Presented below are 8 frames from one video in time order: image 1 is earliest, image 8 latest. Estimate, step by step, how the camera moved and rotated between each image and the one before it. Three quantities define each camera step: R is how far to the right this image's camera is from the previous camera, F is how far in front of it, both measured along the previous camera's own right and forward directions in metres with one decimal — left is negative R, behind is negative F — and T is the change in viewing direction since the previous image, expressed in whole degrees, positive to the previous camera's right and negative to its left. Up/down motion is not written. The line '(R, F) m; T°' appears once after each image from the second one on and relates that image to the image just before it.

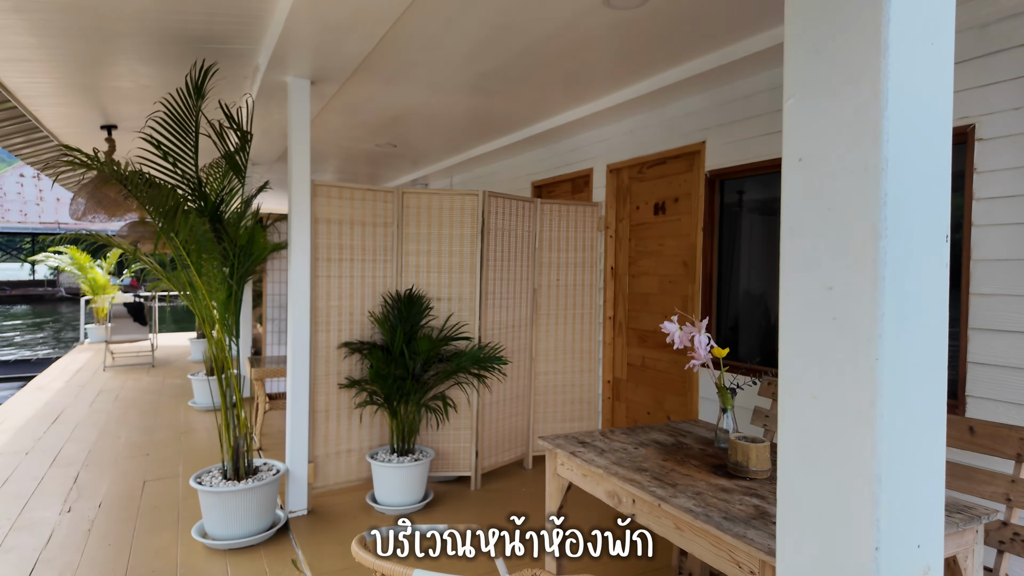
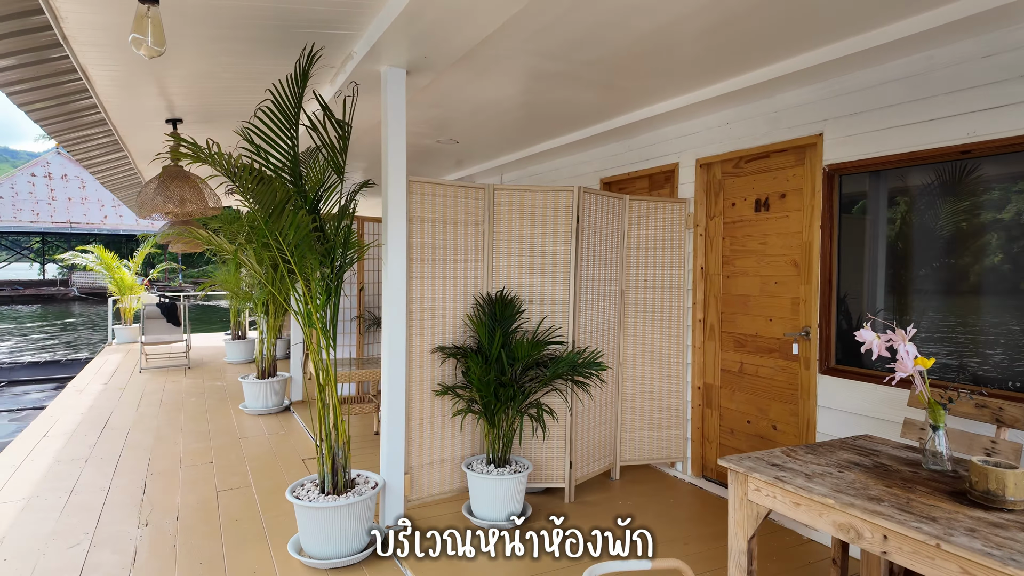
(-0.5, +0.2) m; 0°
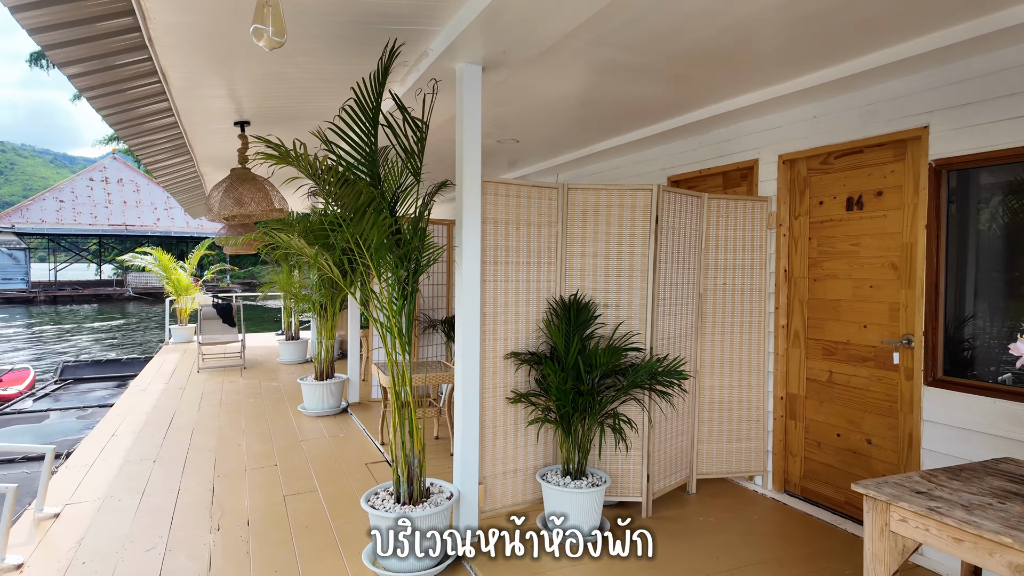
(-0.2, +0.1) m; -3°
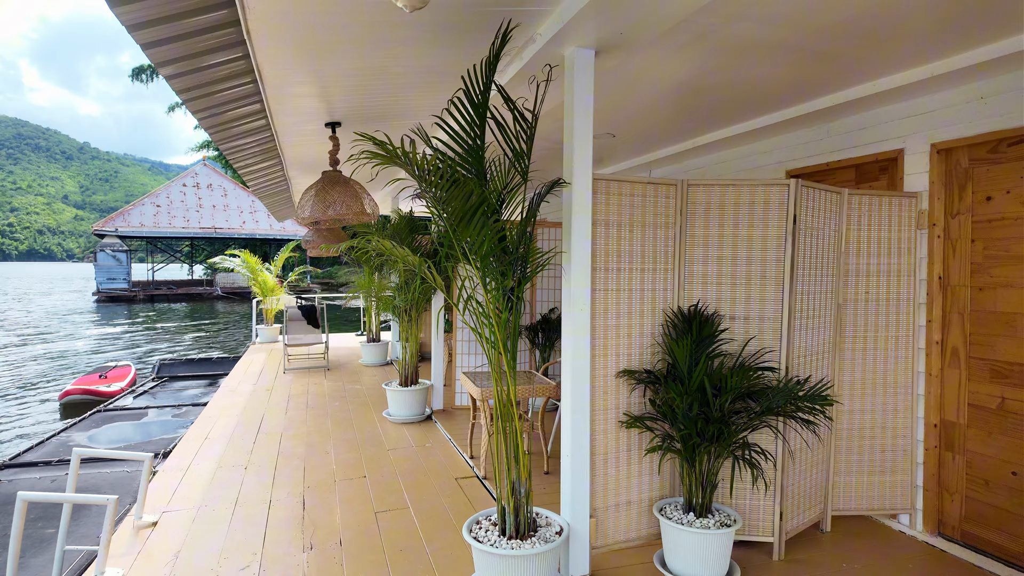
(-0.2, +0.3) m; -6°
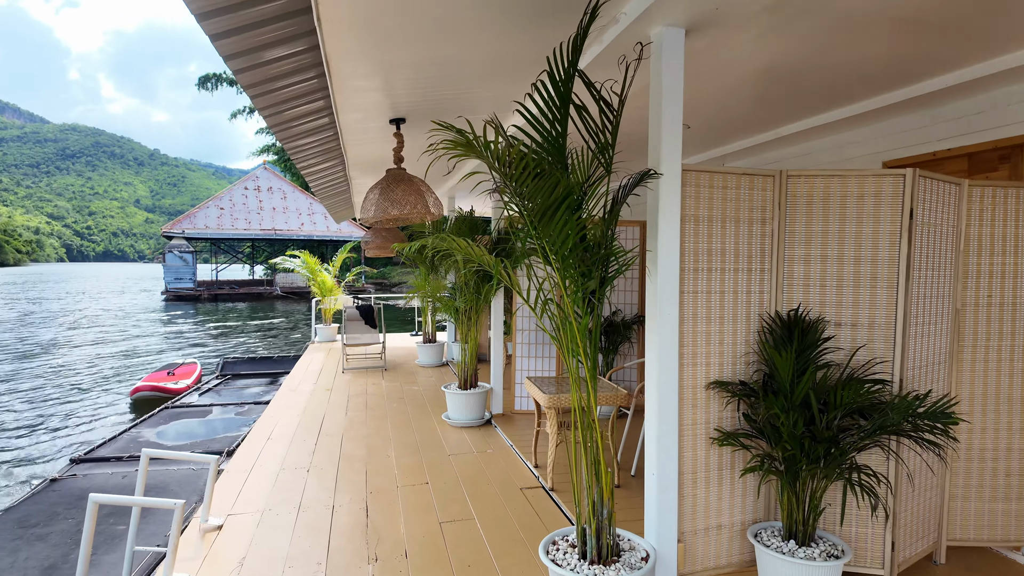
(-0.1, +0.2) m; -5°
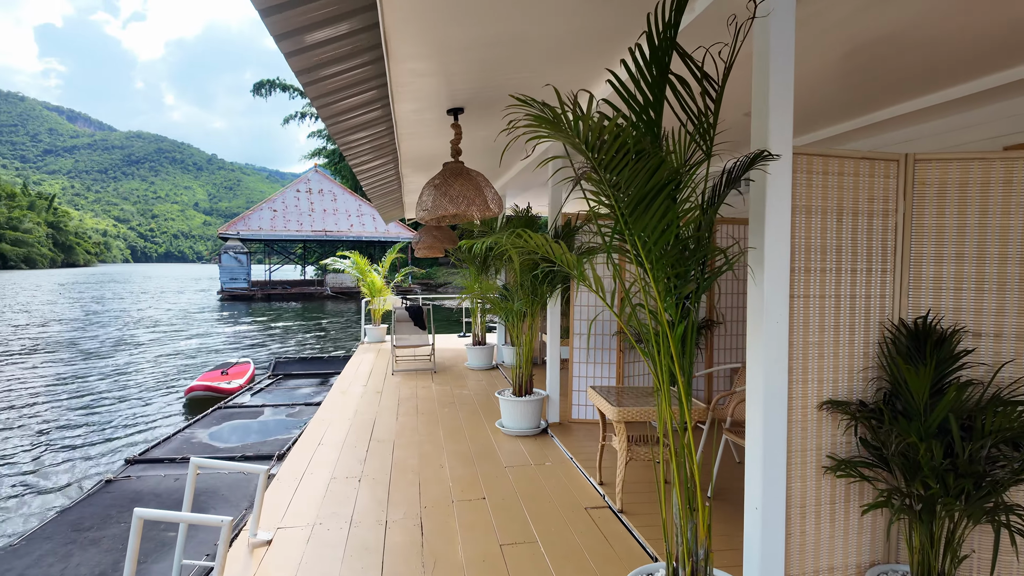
(-0.1, +0.3) m; -4°
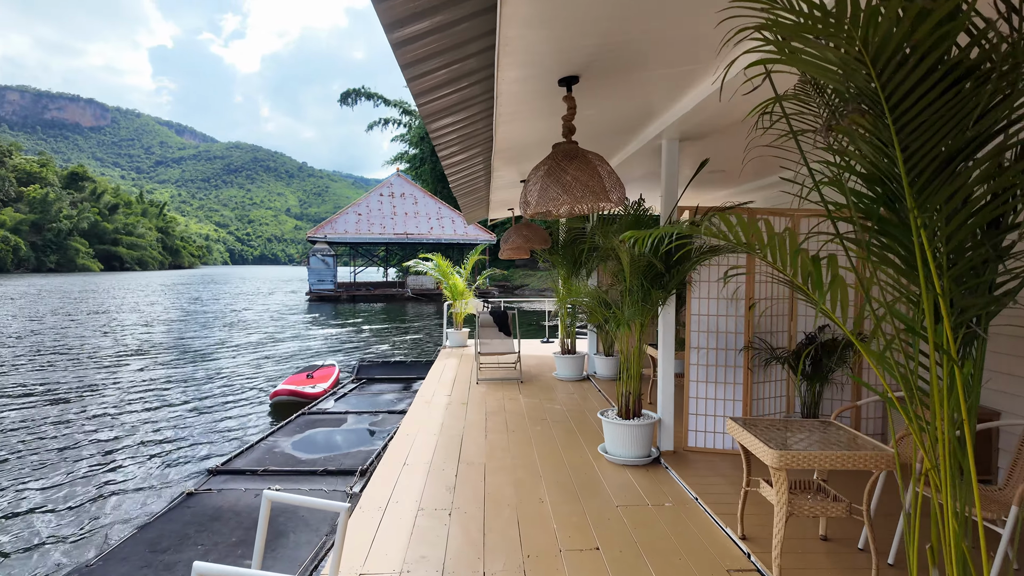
(-0.2, +0.5) m; -7°
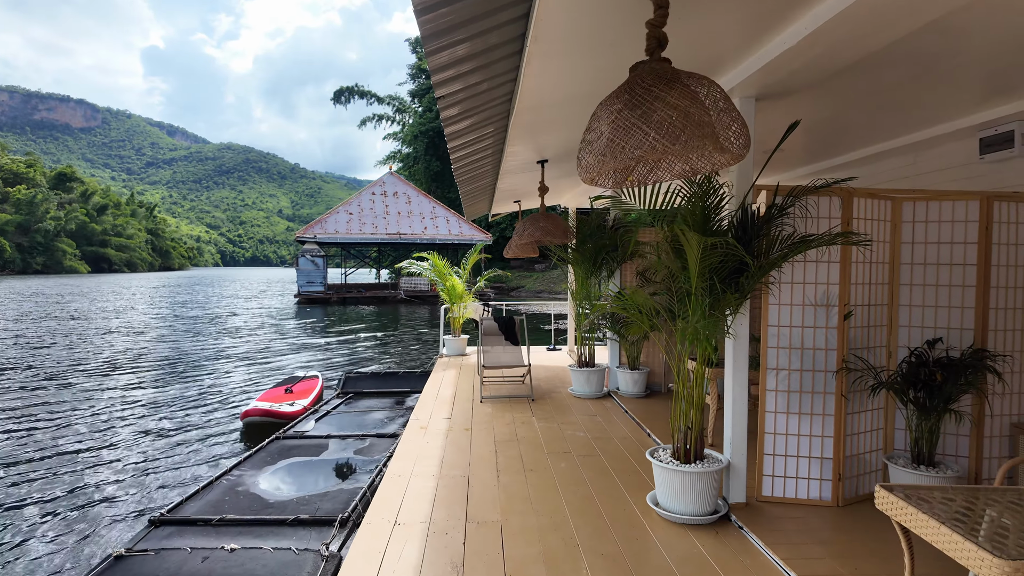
(-0.2, +0.9) m; +1°
